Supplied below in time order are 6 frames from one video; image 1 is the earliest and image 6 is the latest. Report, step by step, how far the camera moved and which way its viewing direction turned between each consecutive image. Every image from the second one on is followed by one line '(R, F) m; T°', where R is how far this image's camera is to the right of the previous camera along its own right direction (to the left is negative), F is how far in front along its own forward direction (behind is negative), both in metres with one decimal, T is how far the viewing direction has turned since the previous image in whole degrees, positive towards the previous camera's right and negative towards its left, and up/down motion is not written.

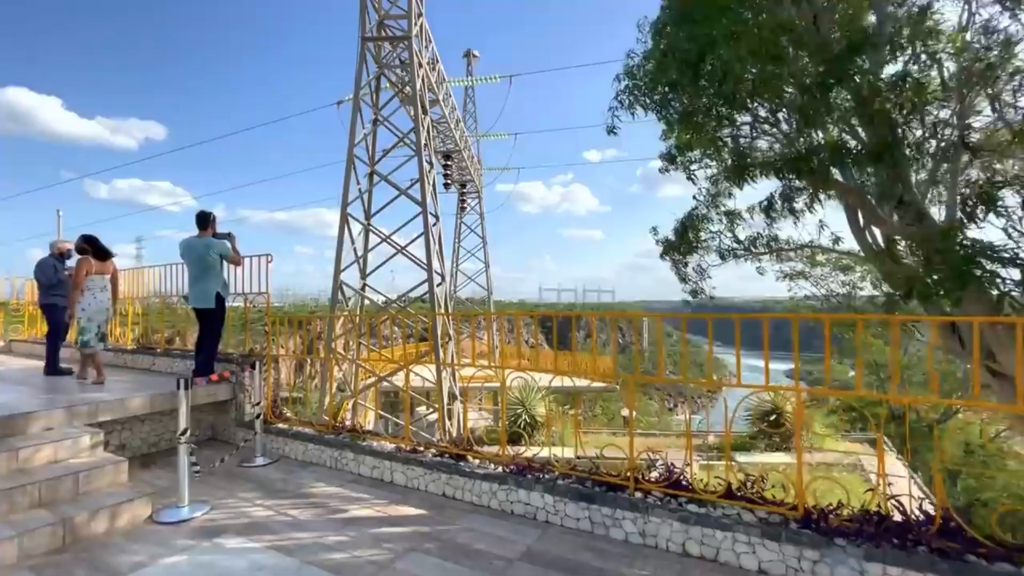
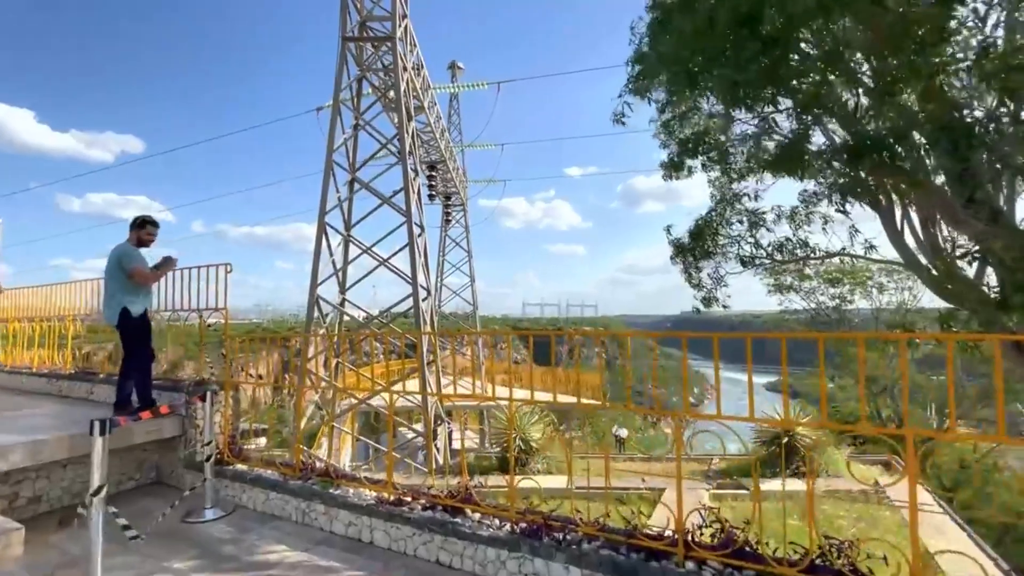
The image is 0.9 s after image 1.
(-0.1, +0.5) m; +2°
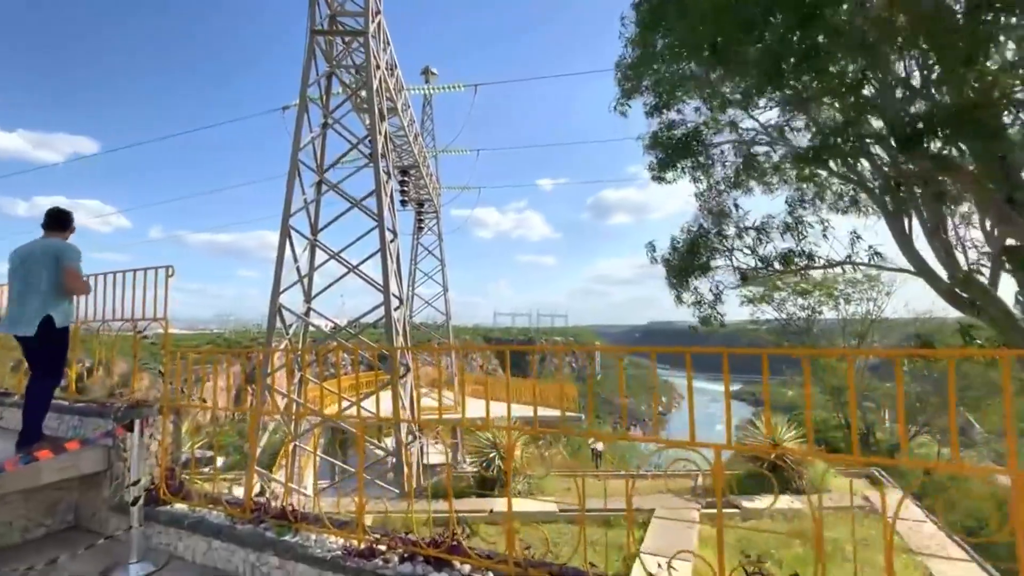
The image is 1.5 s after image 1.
(-0.1, +0.4) m; +3°
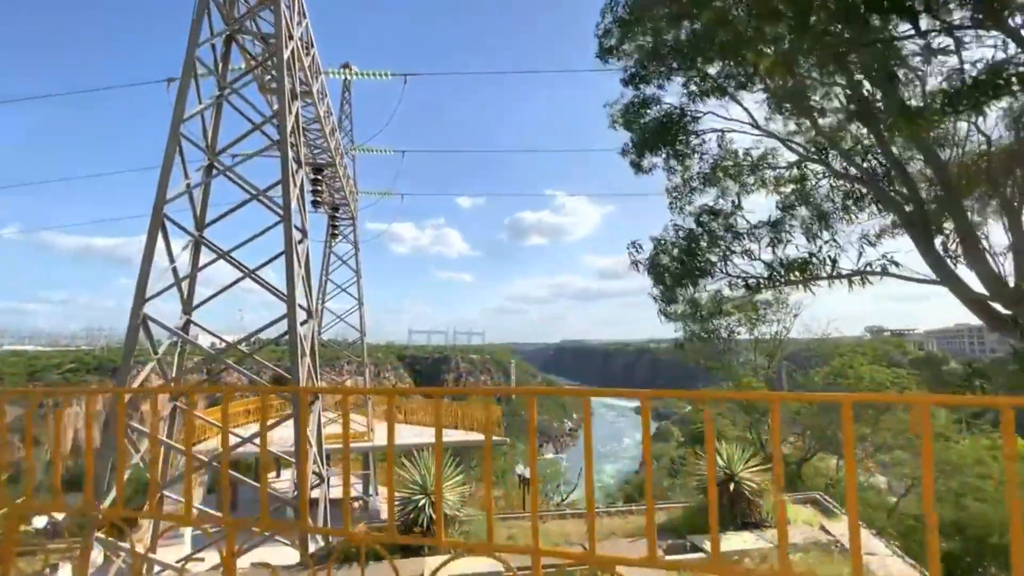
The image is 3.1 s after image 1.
(-0.2, +1.0) m; +10°
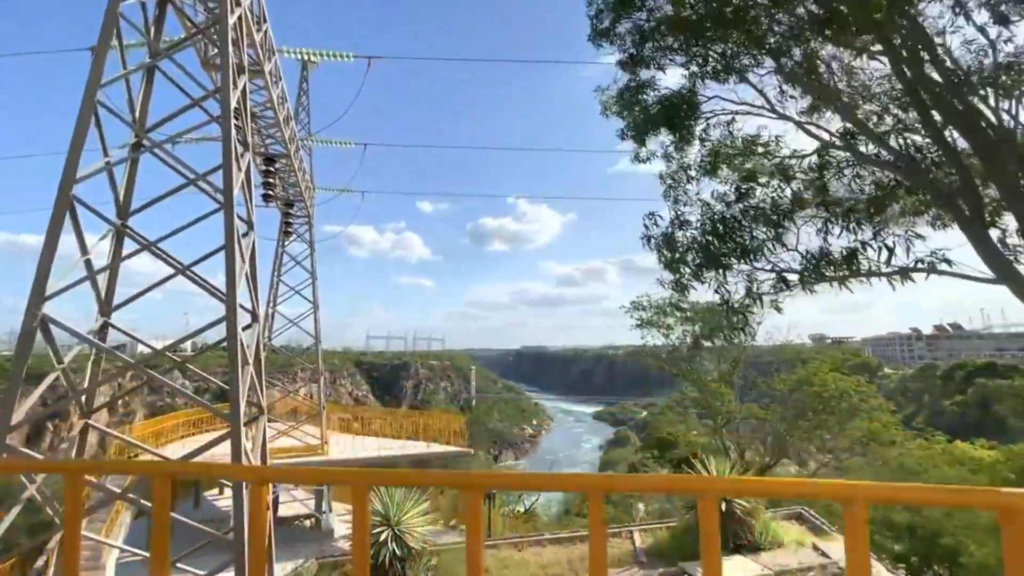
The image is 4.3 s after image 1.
(-0.2, +0.6) m; +5°
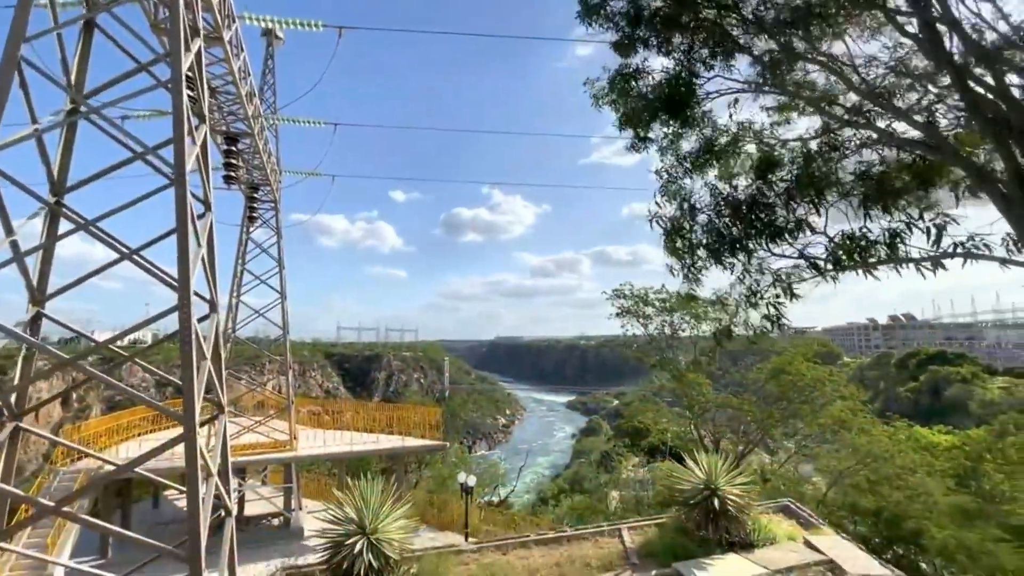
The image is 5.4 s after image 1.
(-0.1, +0.4) m; +3°
